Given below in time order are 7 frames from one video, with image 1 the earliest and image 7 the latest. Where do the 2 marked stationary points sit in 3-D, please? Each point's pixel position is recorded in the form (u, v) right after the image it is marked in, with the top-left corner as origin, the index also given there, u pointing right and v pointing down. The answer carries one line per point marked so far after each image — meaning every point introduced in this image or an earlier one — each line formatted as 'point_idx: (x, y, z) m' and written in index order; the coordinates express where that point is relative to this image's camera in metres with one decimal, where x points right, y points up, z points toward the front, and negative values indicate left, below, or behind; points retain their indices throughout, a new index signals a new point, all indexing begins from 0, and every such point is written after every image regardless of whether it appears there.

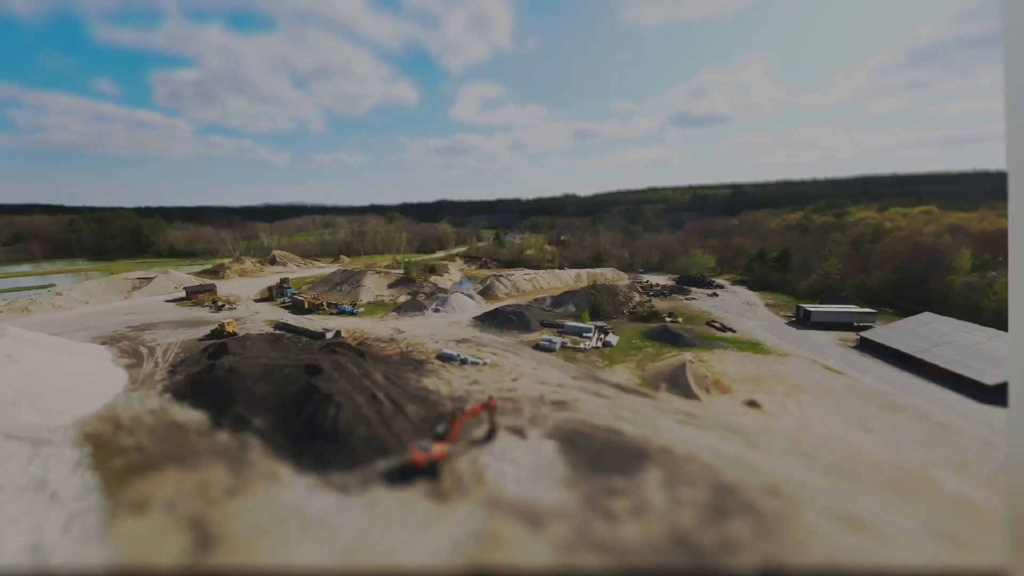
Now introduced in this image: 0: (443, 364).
0: (-3.1, -3.5, +17.7) m
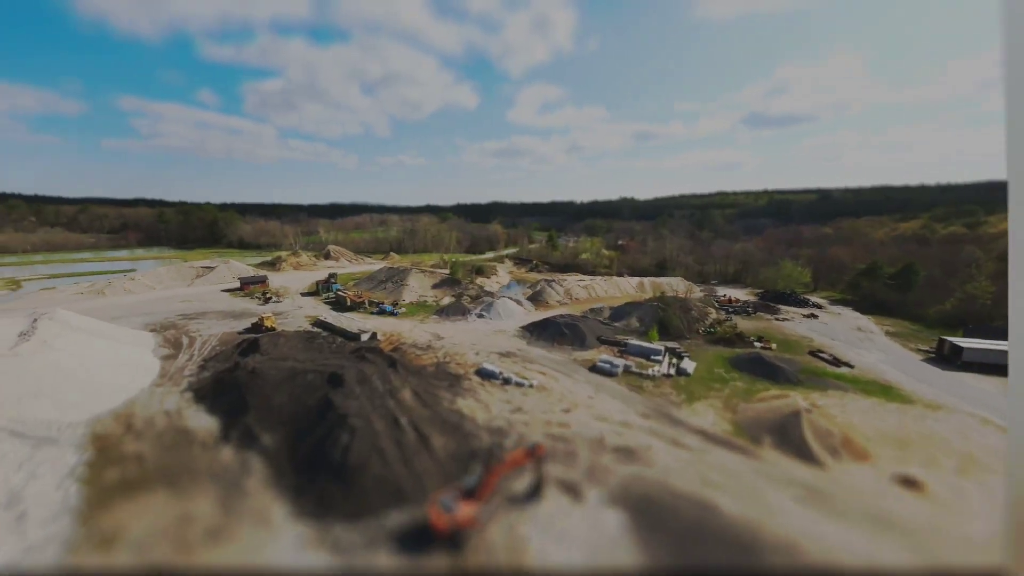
0: (-1.2, -3.7, +15.2) m
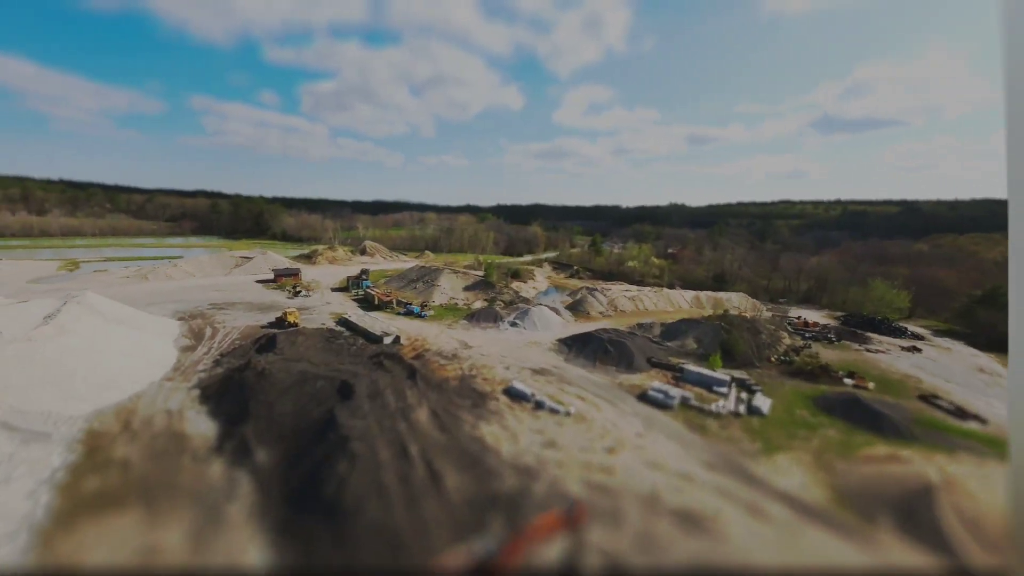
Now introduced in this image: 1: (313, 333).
0: (0.0, -3.9, +13.1) m
1: (-9.1, -2.1, +17.9) m
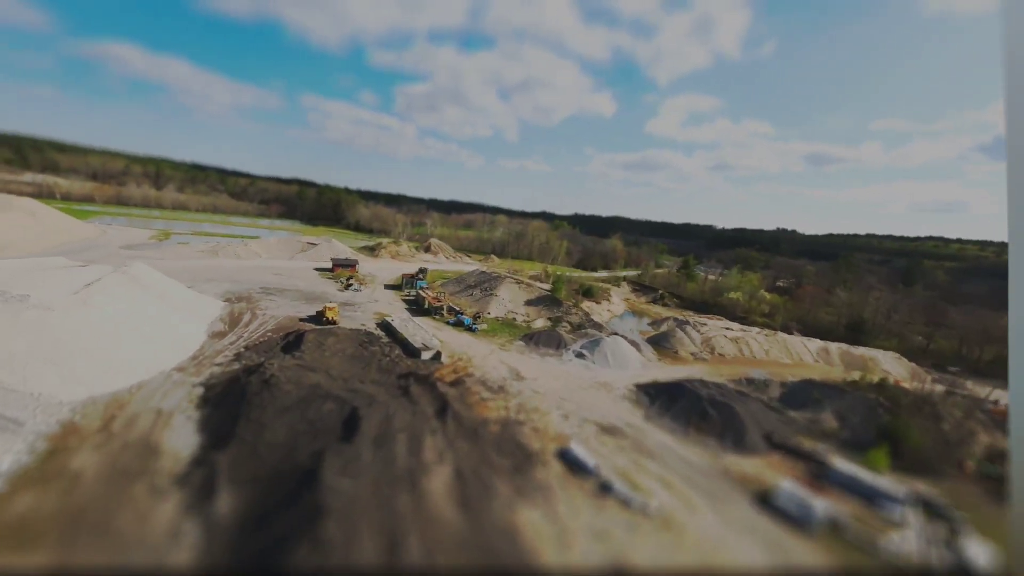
0: (+1.3, -4.5, +9.4) m
1: (-6.6, -1.9, +15.7) m
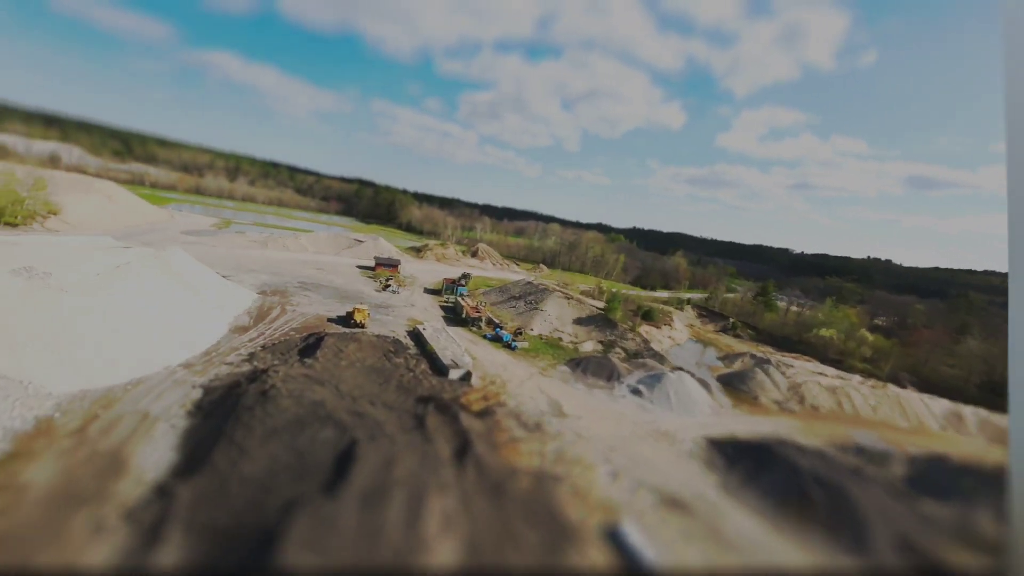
0: (+1.8, -5.0, +6.8) m
1: (-5.0, -2.0, +14.1) m
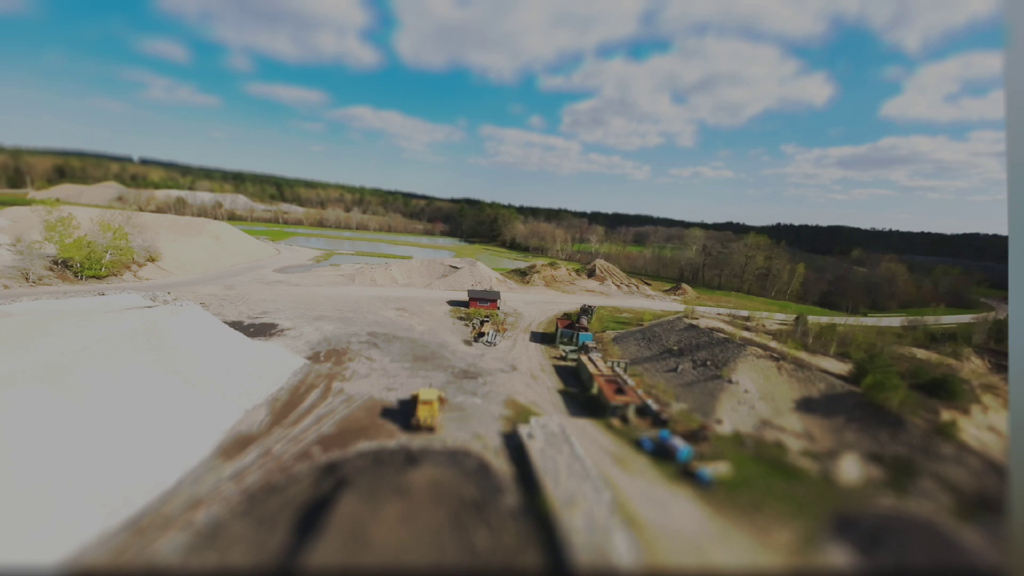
0: (+3.2, -6.4, -1.6) m
1: (-1.5, -3.8, +7.4) m
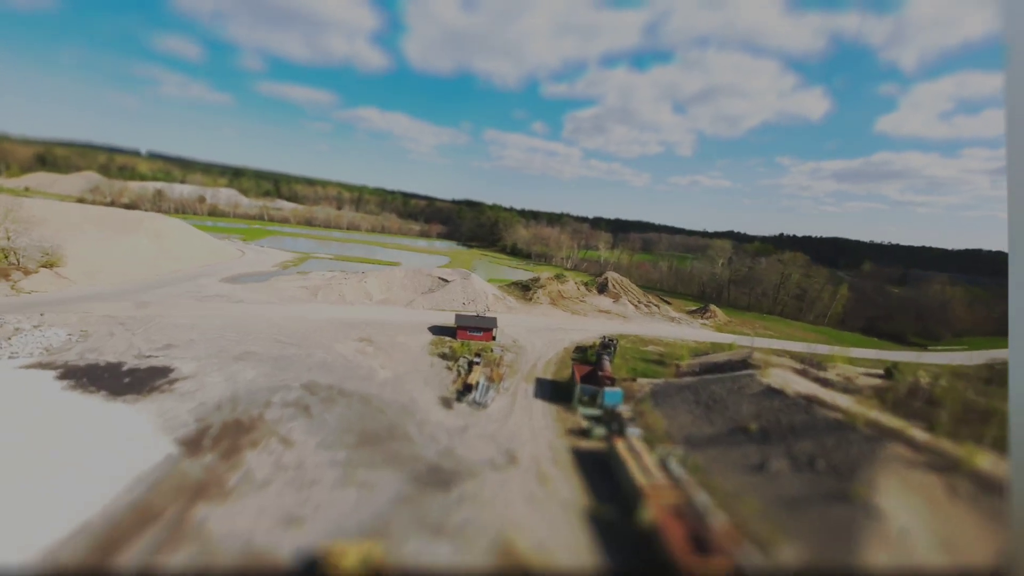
0: (+3.0, -7.4, -6.6) m
1: (-1.6, -4.8, +2.4) m
